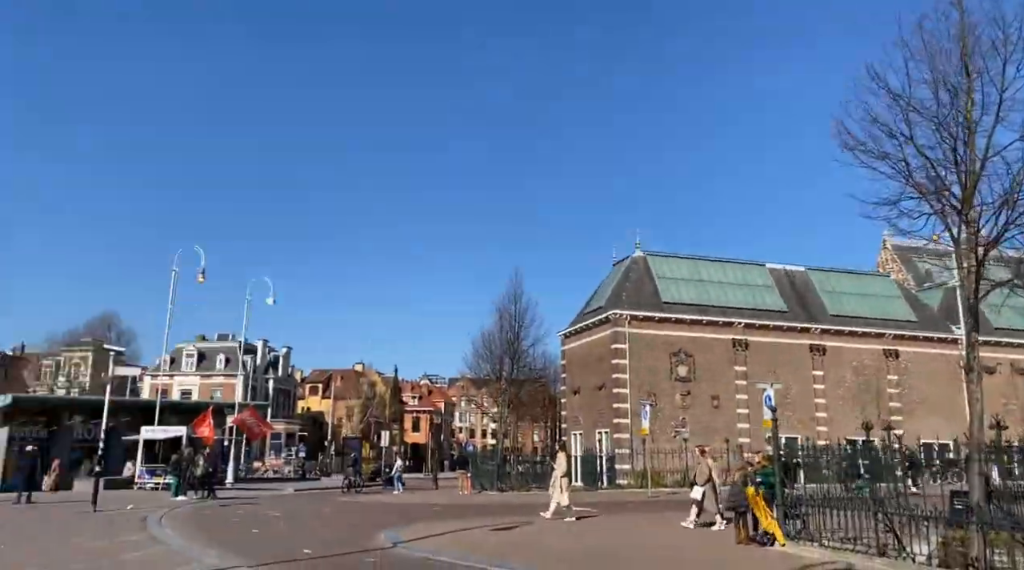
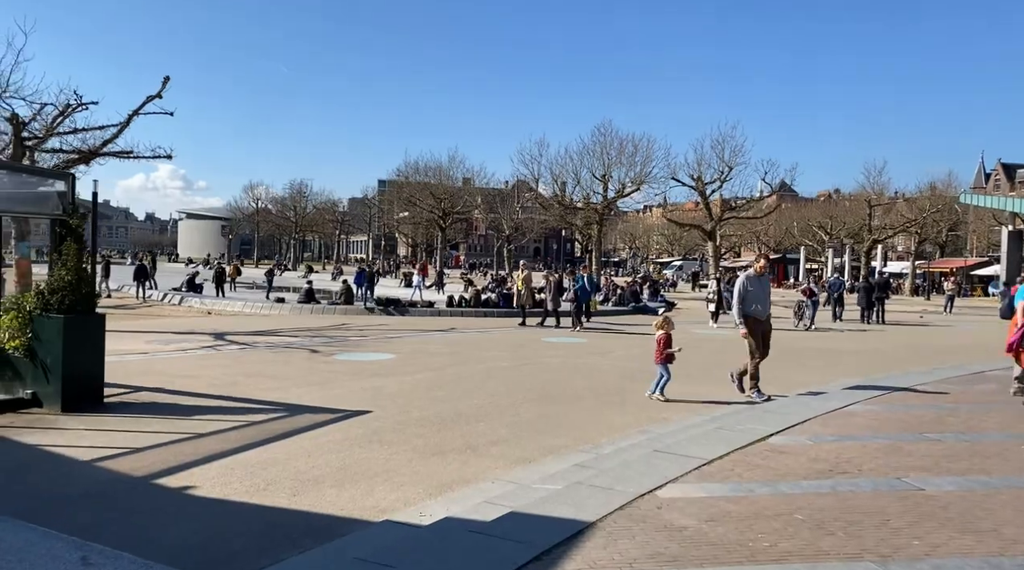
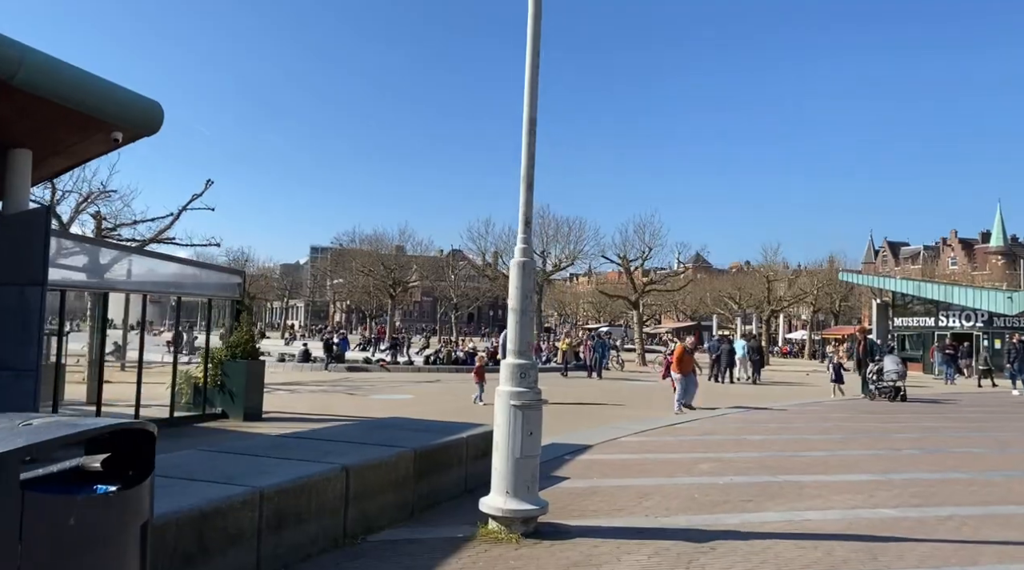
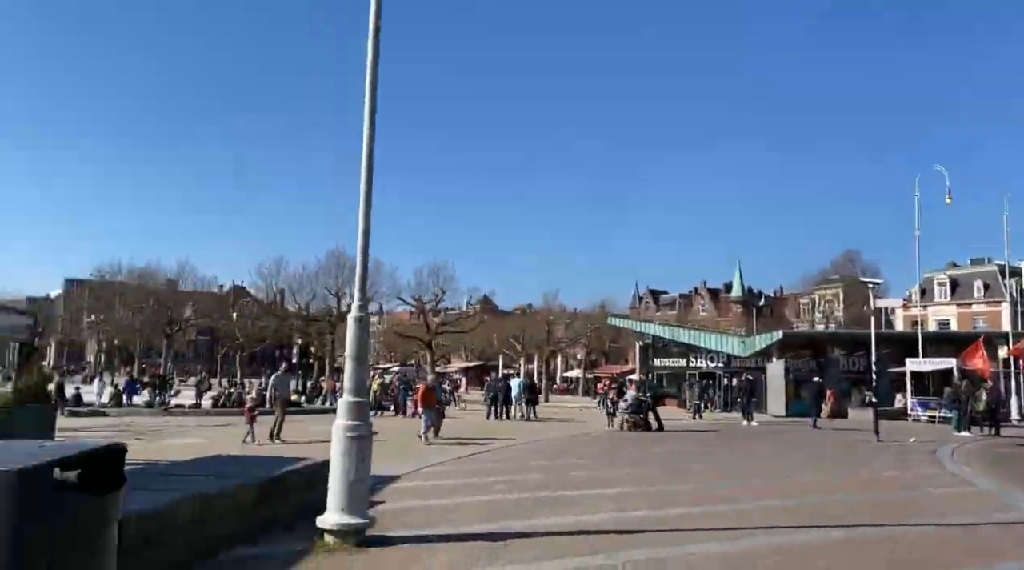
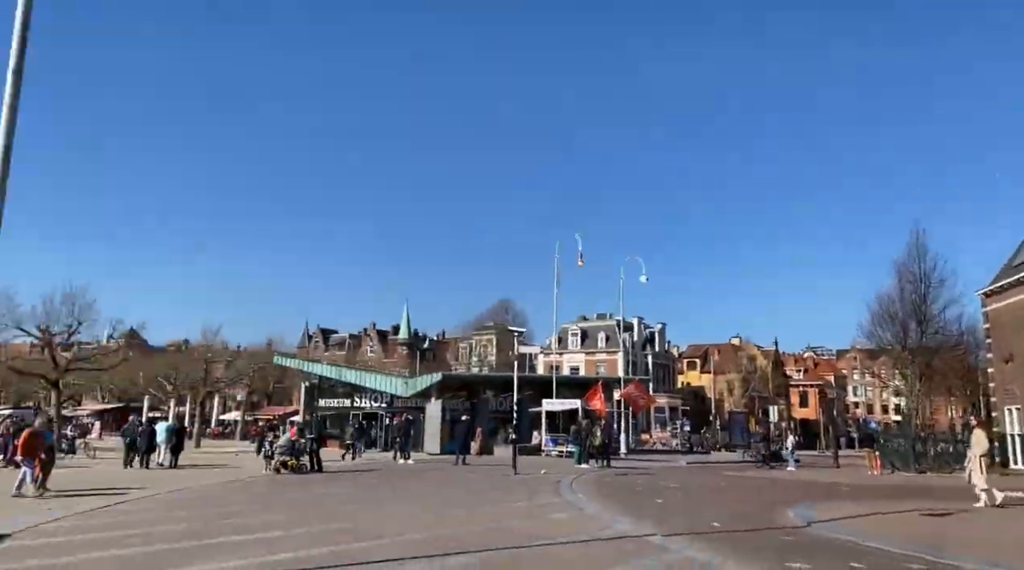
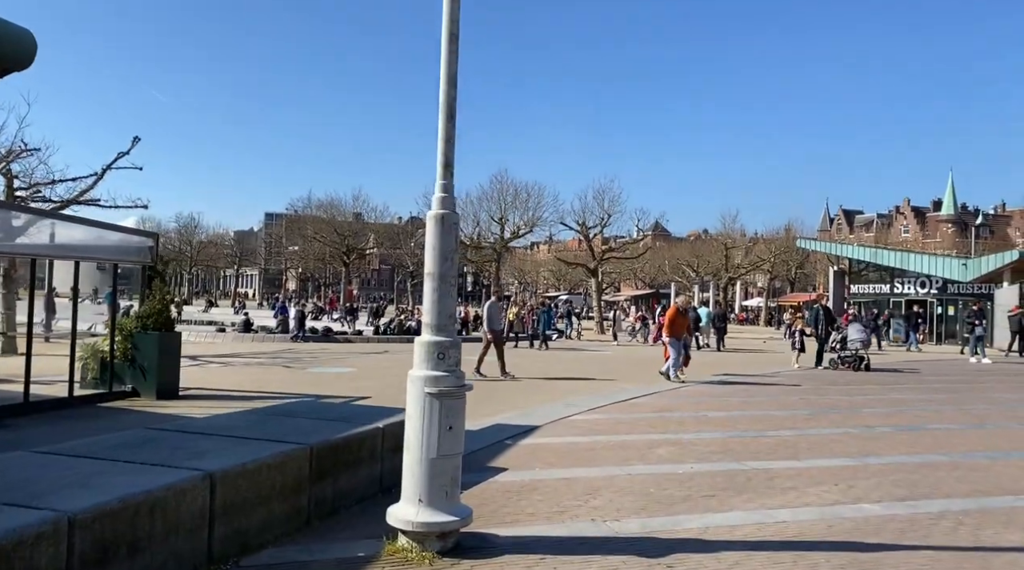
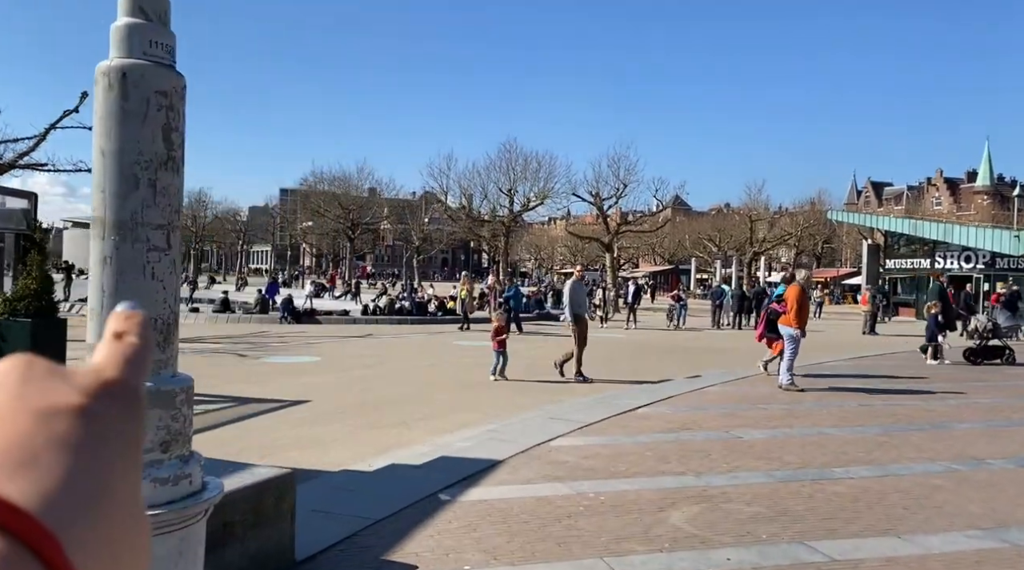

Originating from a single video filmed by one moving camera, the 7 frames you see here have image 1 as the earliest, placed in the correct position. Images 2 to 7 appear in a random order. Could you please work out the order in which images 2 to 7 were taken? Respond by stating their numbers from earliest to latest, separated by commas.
5, 4, 3, 6, 7, 2
